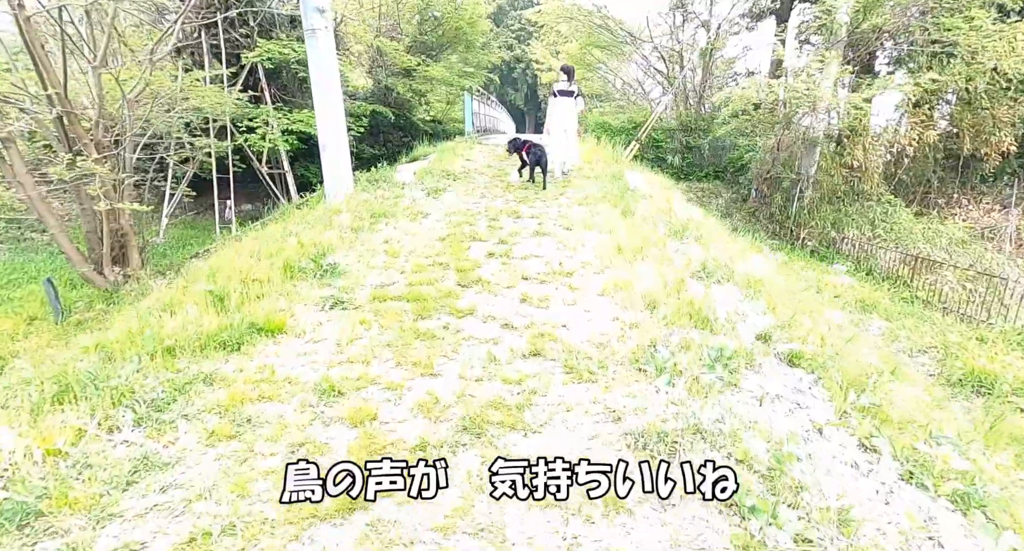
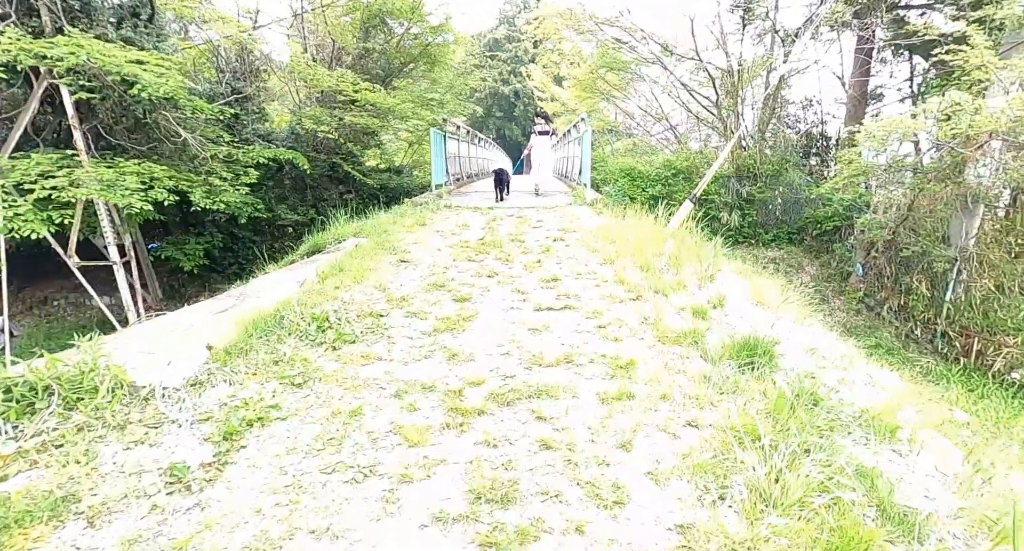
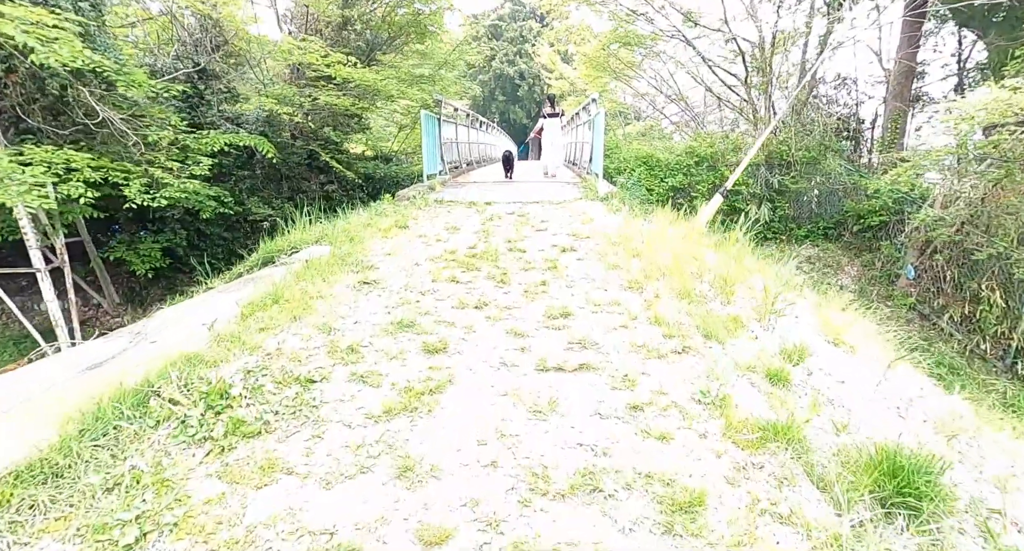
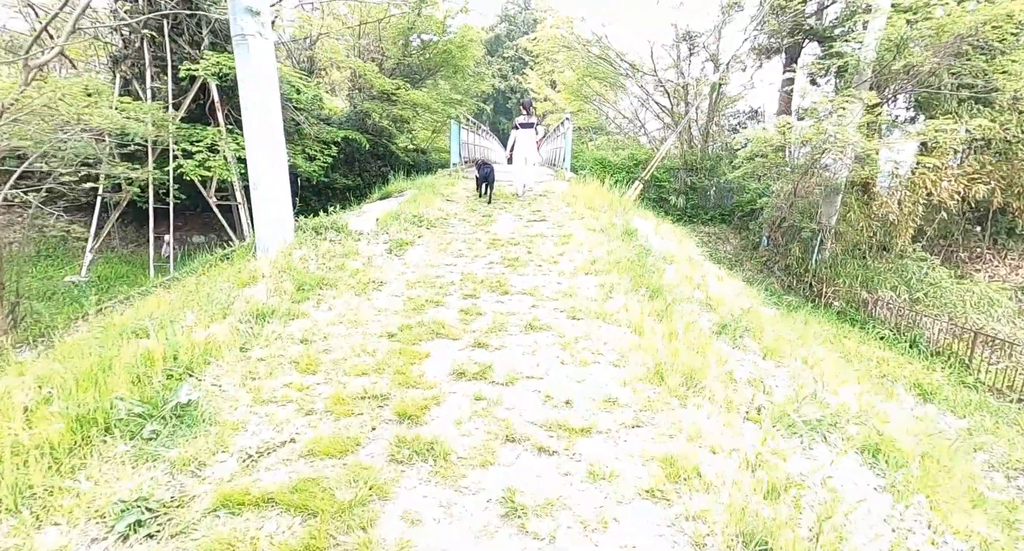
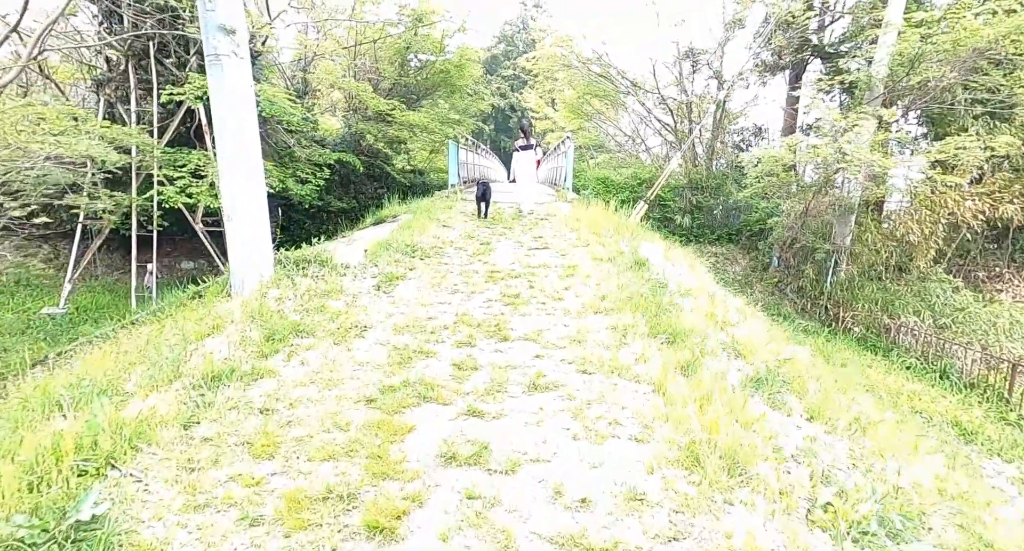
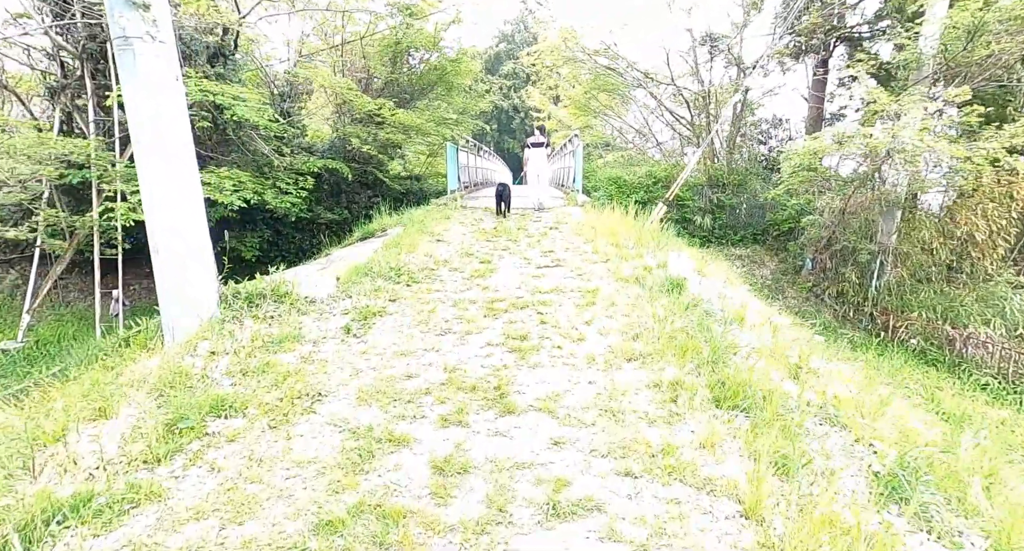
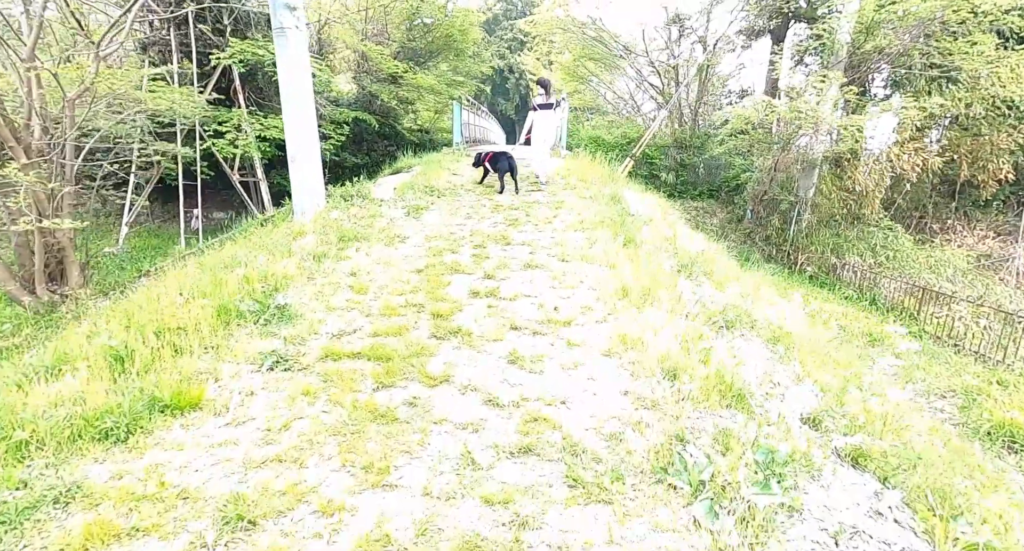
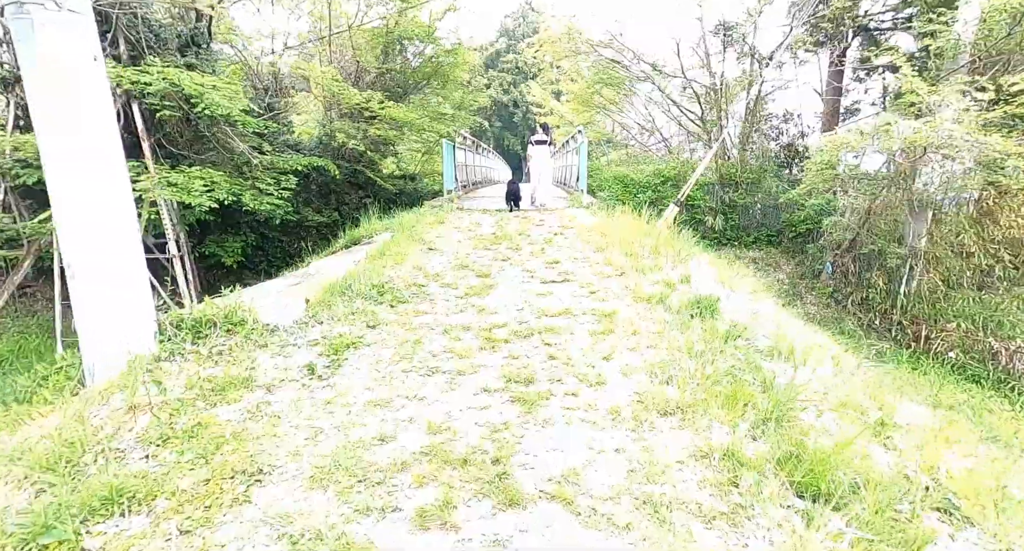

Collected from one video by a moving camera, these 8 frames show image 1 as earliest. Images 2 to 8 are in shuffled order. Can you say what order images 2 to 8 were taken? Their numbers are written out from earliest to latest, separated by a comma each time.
7, 4, 5, 6, 8, 2, 3
